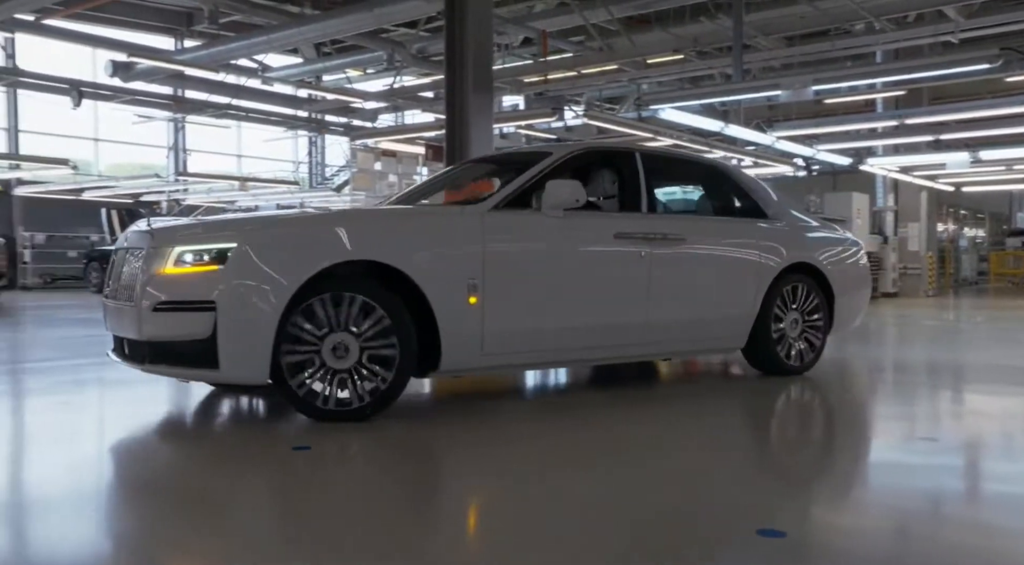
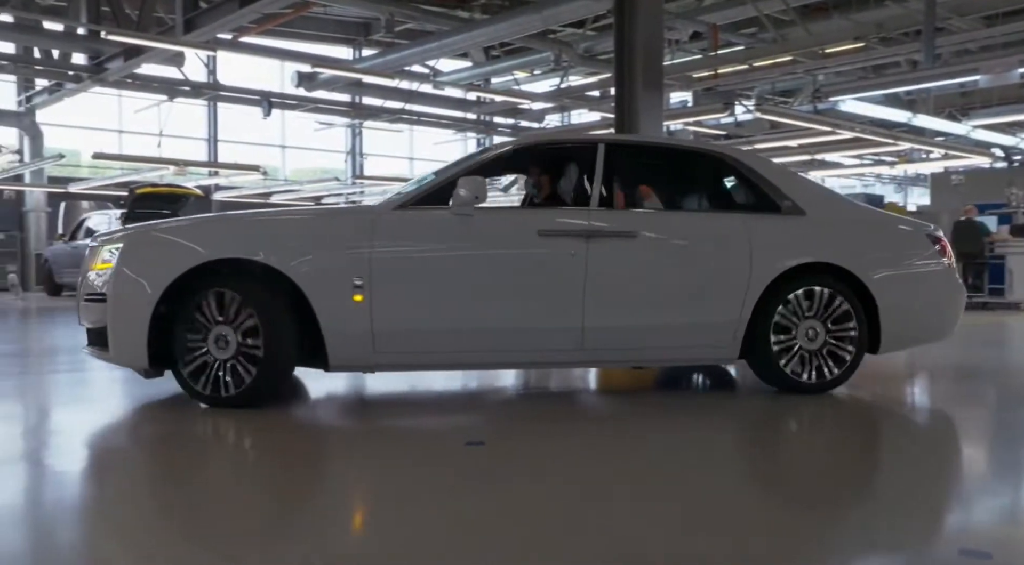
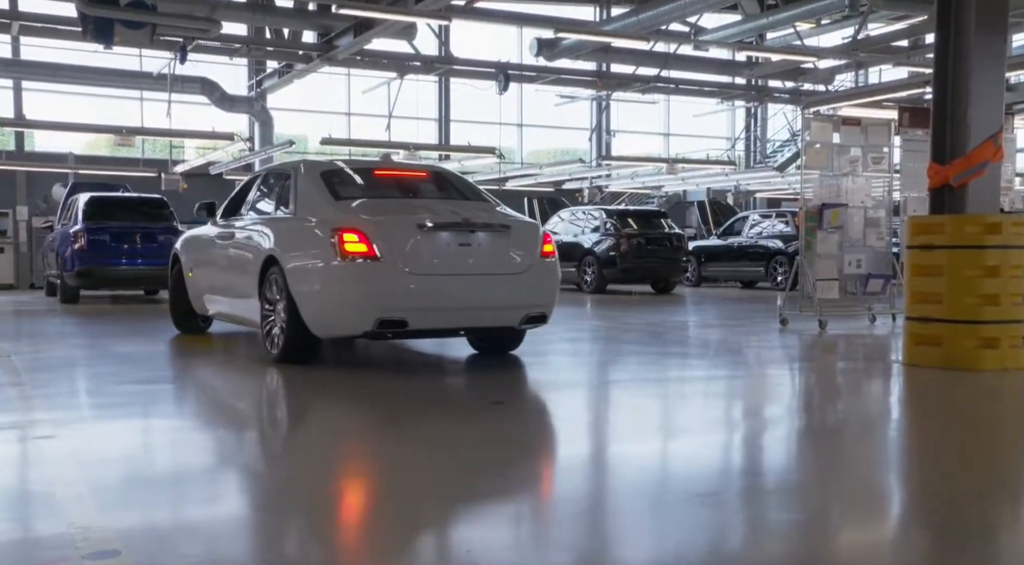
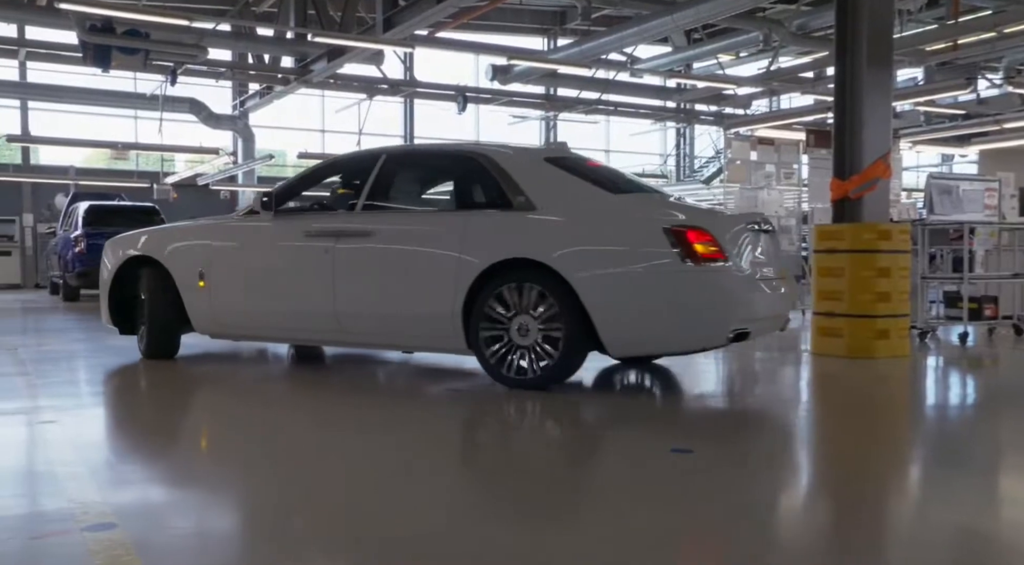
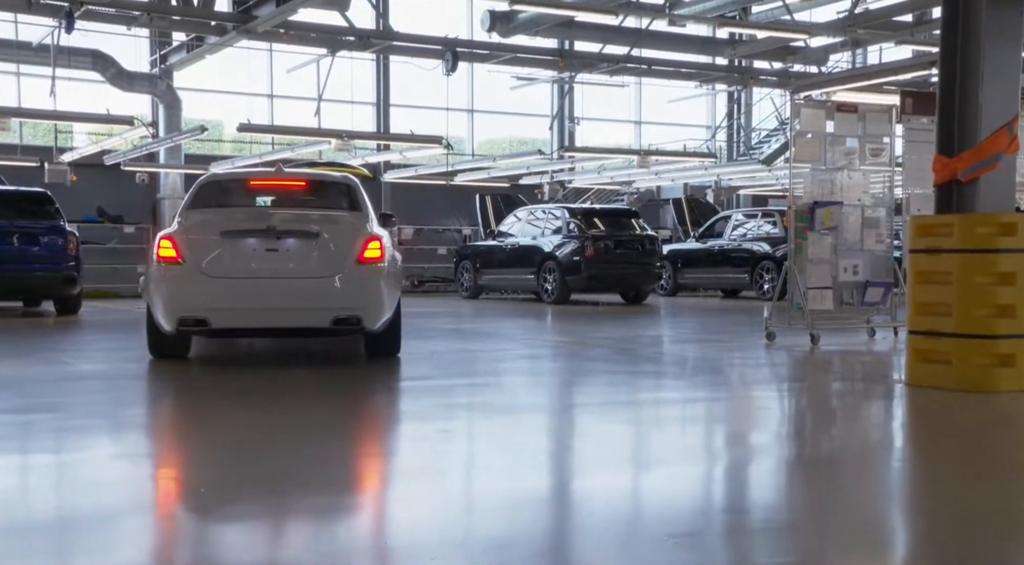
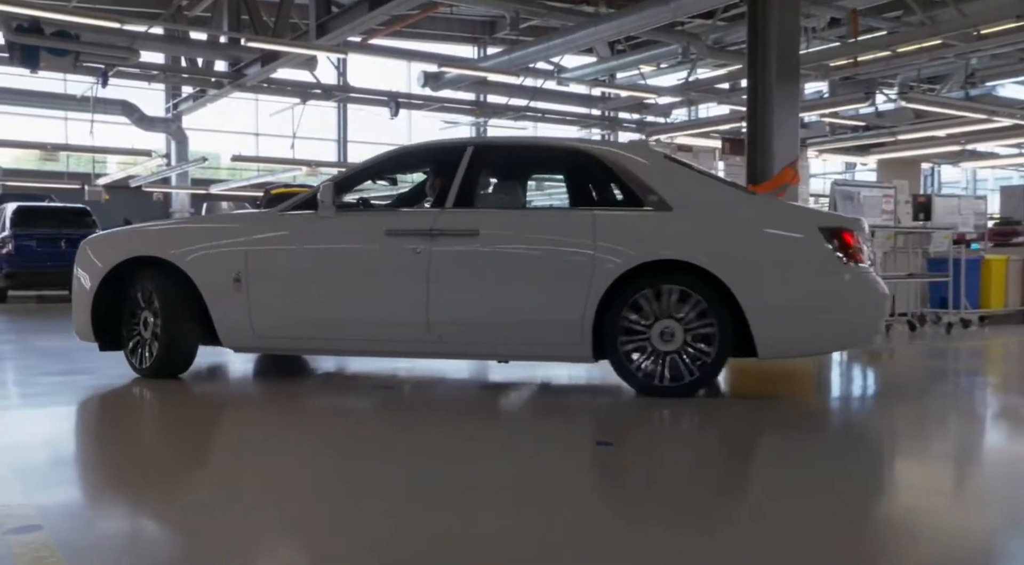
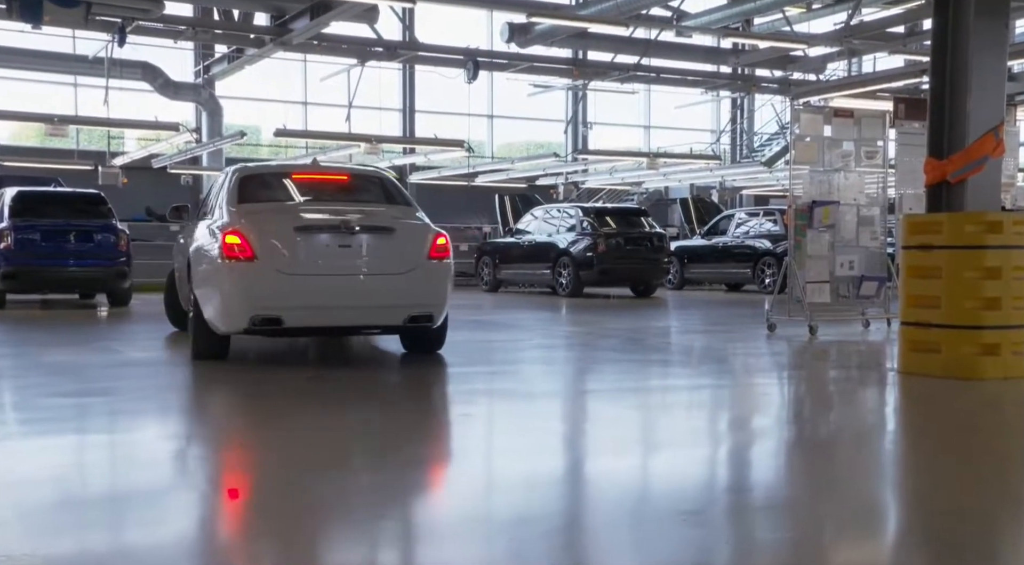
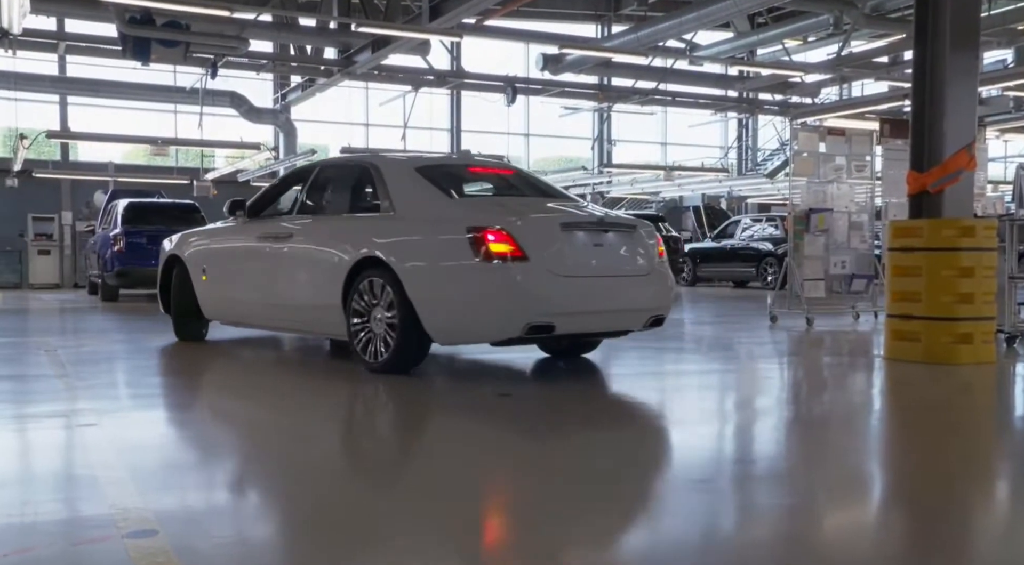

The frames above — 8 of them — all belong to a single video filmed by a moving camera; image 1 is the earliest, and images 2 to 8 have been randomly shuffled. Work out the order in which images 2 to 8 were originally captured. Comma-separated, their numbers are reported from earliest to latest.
2, 6, 4, 8, 3, 7, 5
